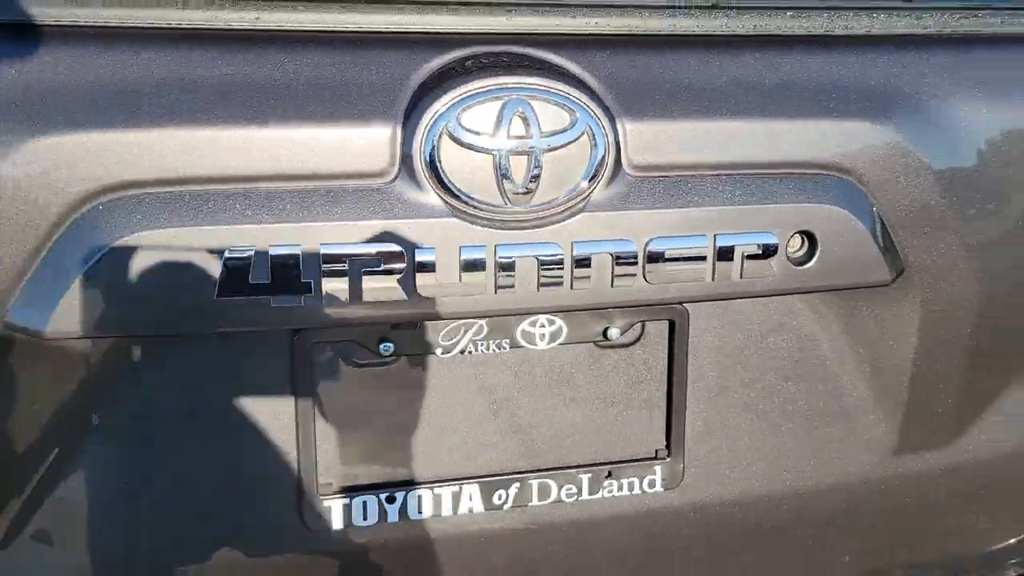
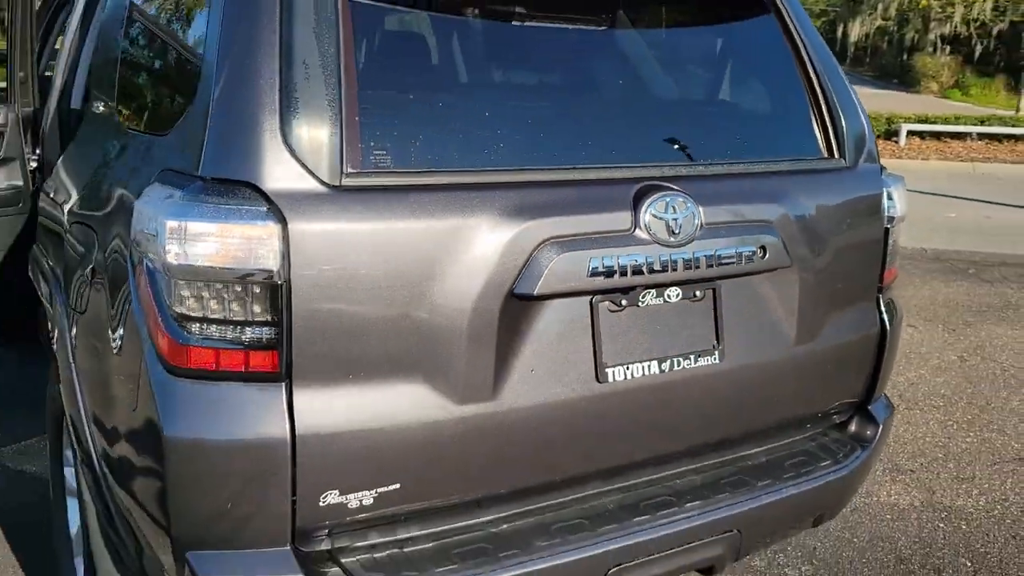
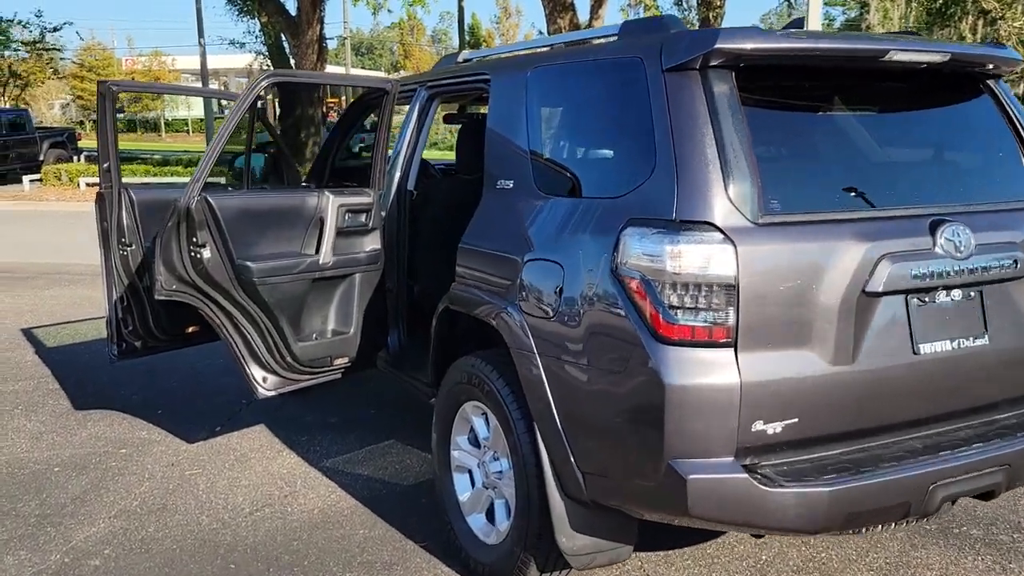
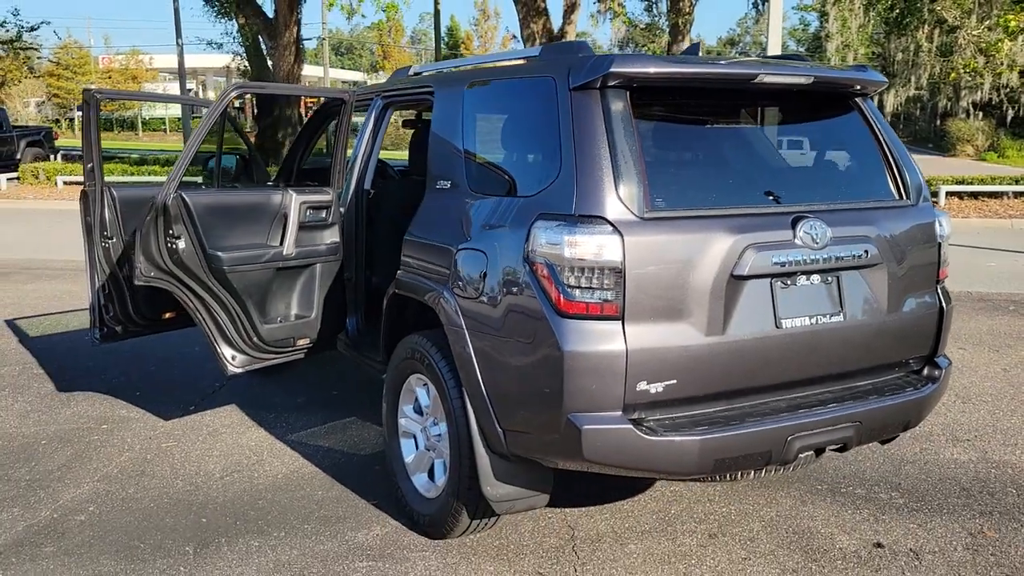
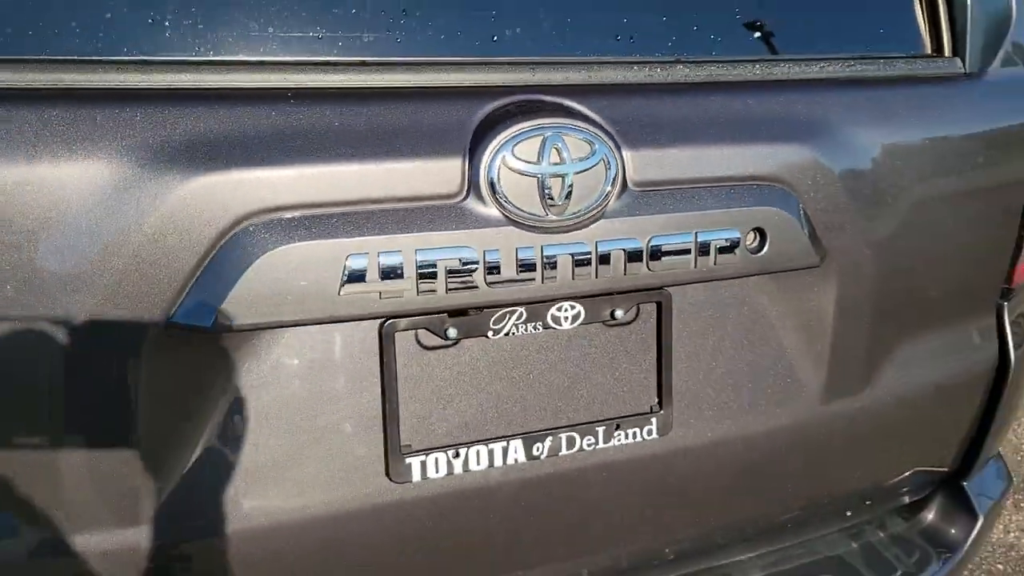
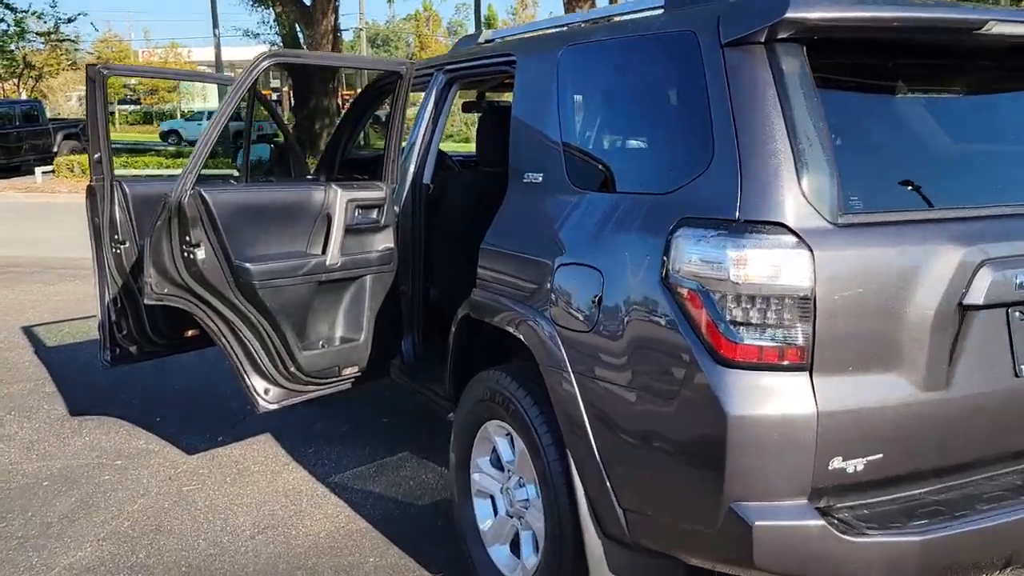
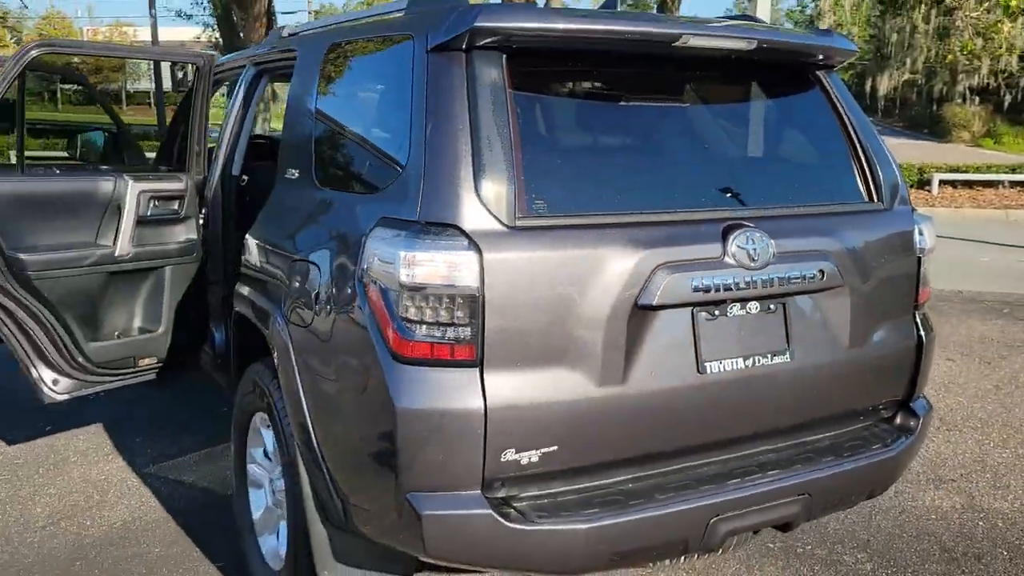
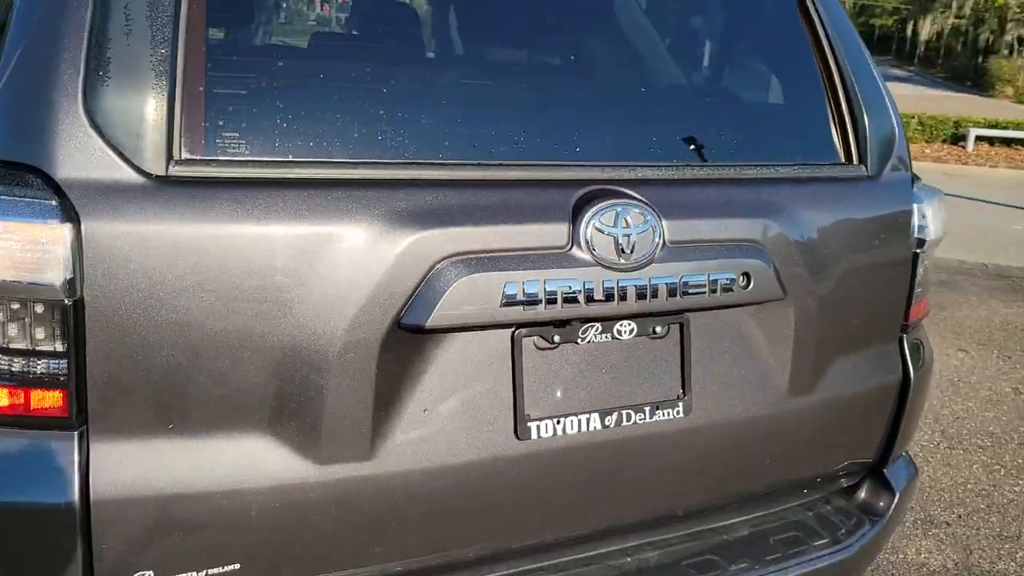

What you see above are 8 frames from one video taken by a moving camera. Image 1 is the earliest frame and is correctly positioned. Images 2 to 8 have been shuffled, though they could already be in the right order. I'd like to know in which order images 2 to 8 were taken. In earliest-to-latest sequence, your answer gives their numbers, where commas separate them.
5, 8, 2, 7, 4, 3, 6
